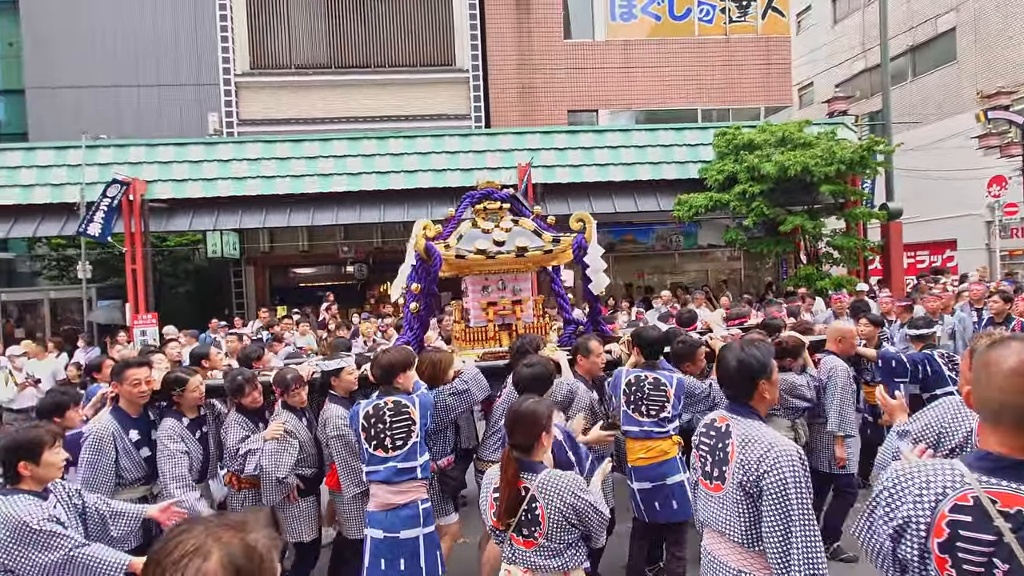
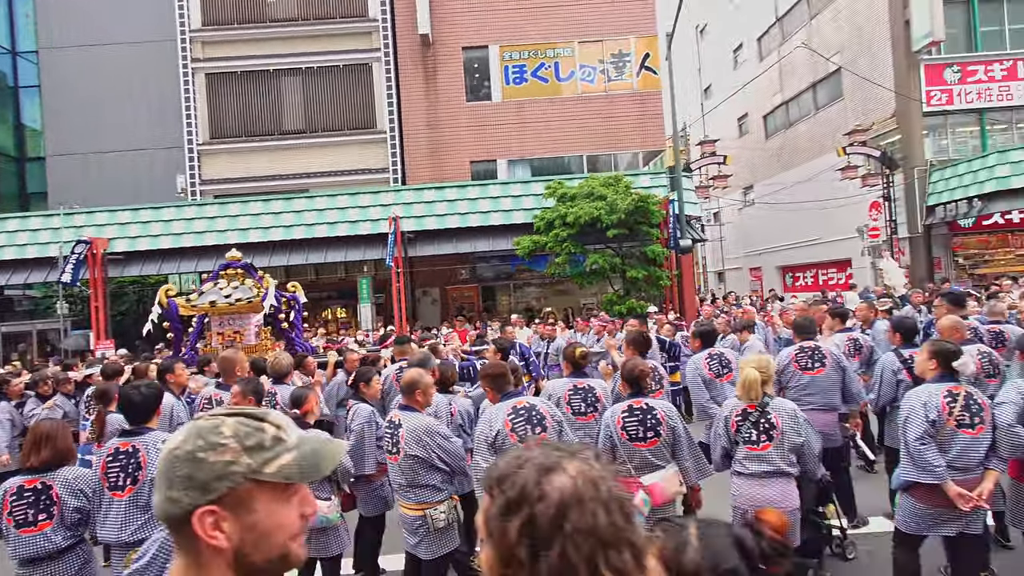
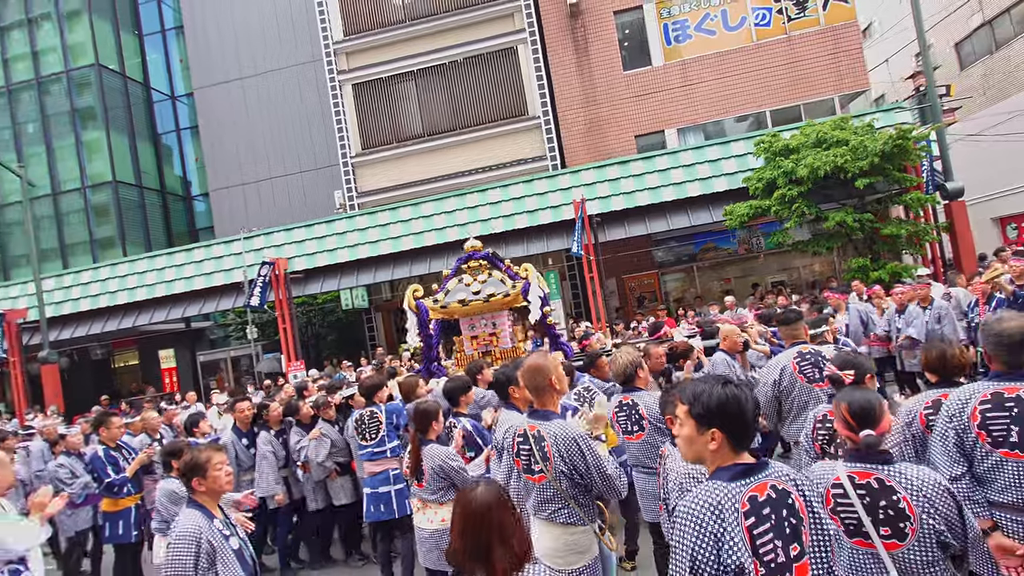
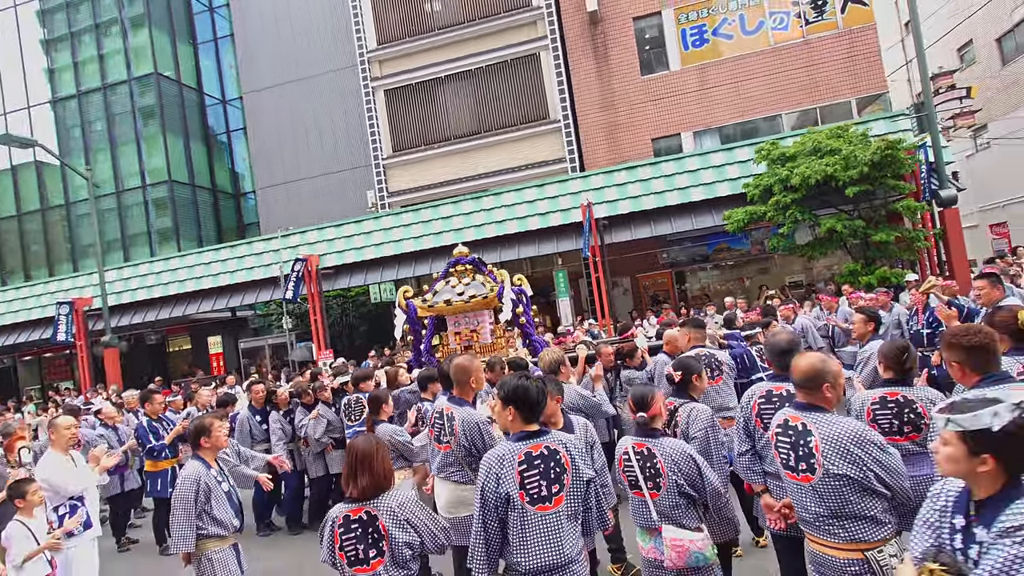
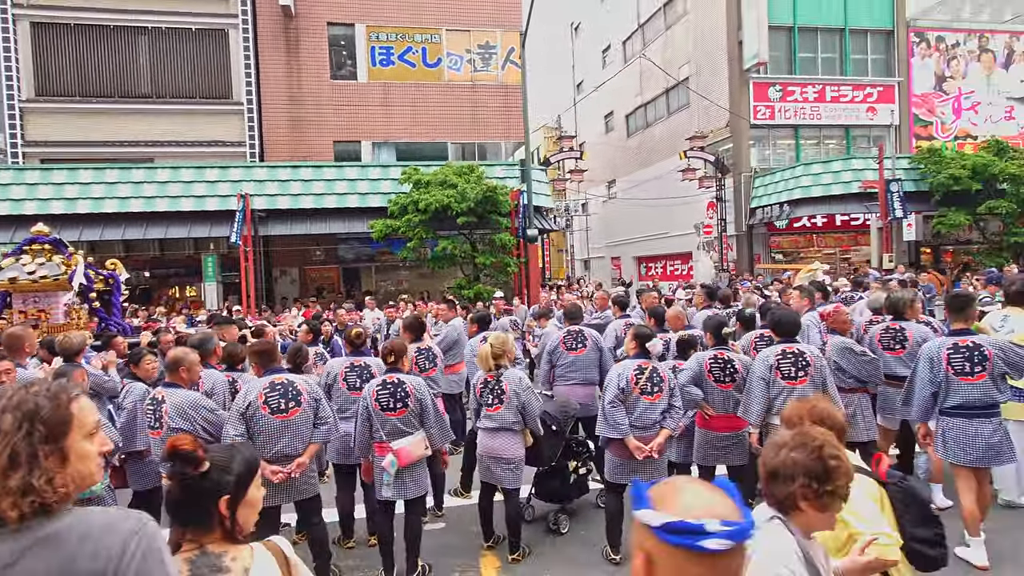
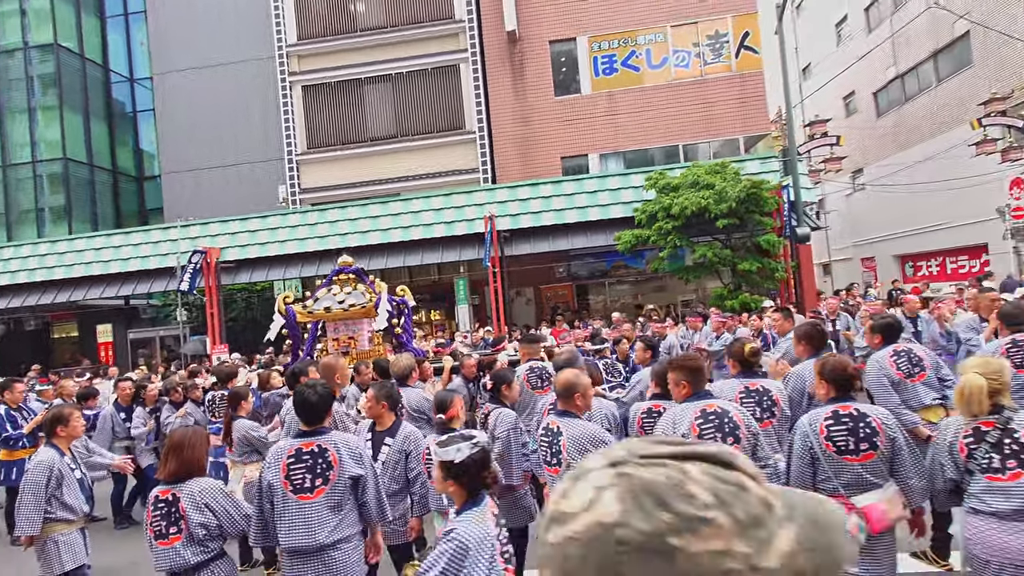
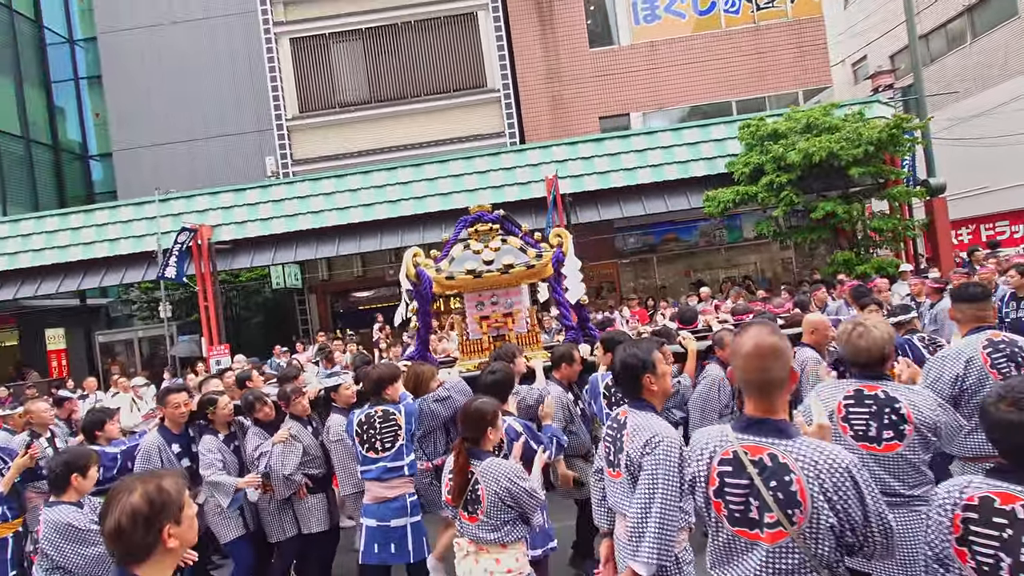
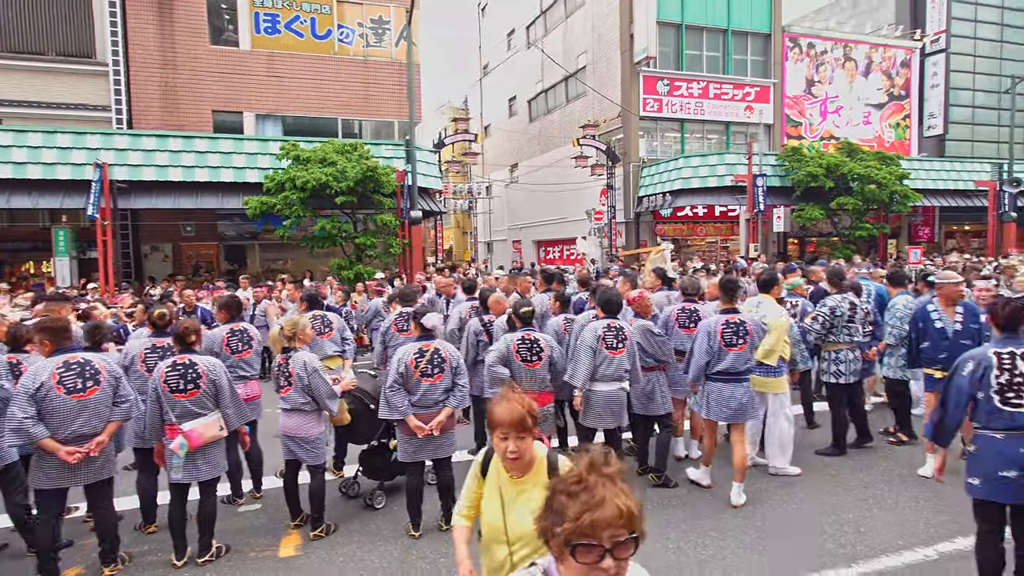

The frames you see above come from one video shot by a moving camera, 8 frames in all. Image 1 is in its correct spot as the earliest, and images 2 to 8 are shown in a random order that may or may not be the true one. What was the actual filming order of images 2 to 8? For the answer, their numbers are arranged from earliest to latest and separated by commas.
7, 3, 4, 6, 2, 5, 8
